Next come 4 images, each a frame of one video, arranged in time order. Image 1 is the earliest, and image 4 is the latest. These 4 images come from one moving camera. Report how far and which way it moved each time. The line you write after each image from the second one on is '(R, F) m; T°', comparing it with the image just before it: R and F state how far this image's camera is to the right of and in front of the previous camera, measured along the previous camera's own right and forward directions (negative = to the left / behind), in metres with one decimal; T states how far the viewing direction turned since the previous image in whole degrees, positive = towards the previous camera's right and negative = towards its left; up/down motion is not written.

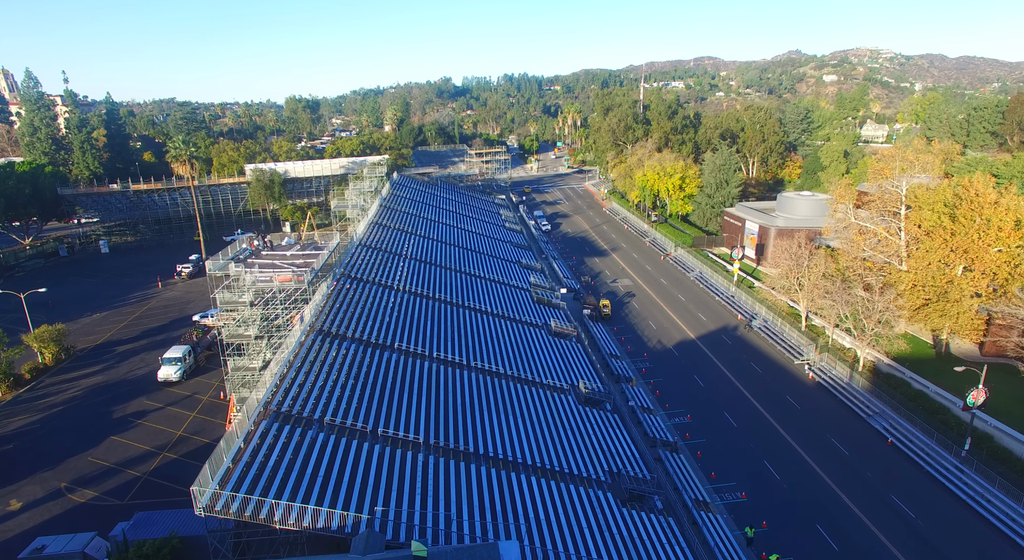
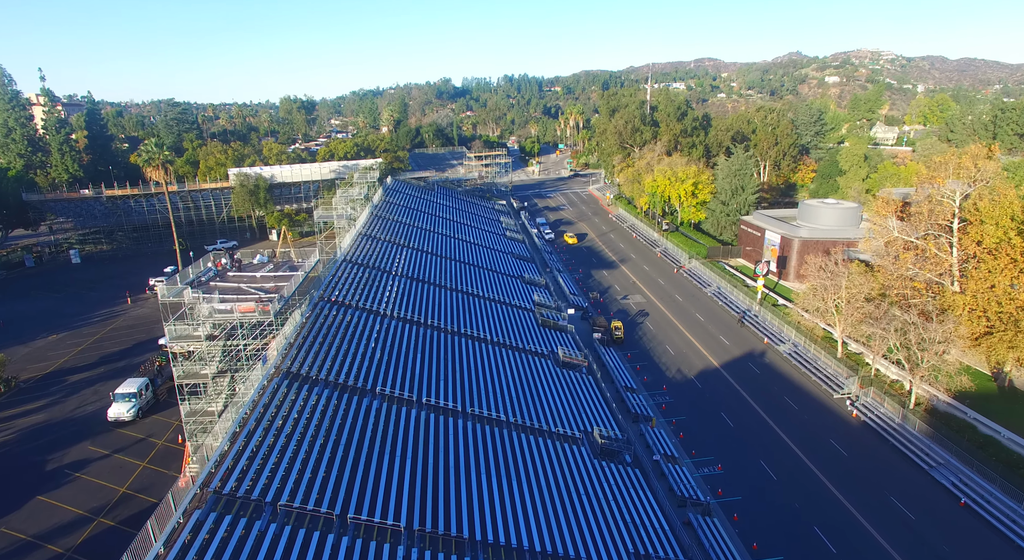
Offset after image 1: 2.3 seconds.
(-0.1, +4.6) m; 0°
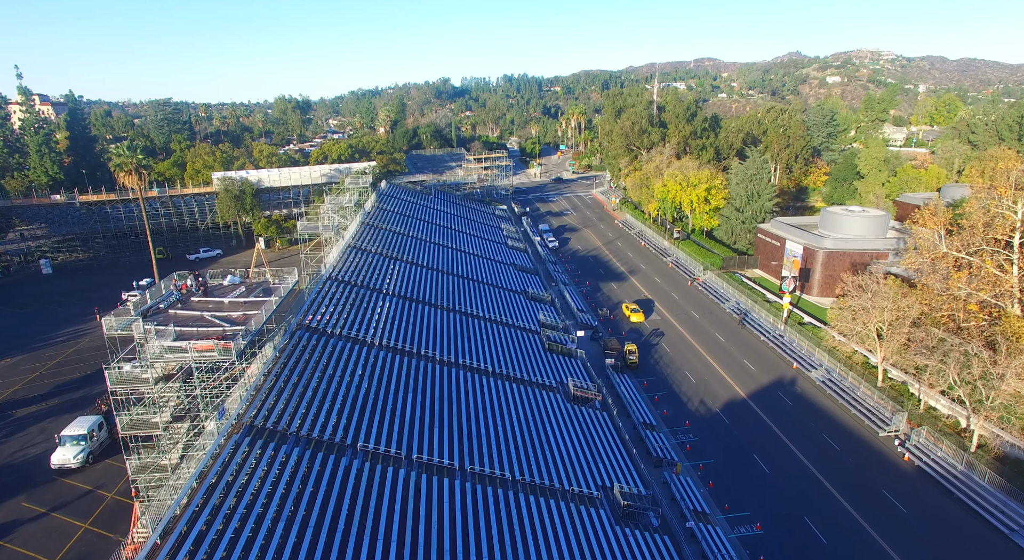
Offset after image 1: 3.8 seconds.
(-0.2, +4.0) m; 0°
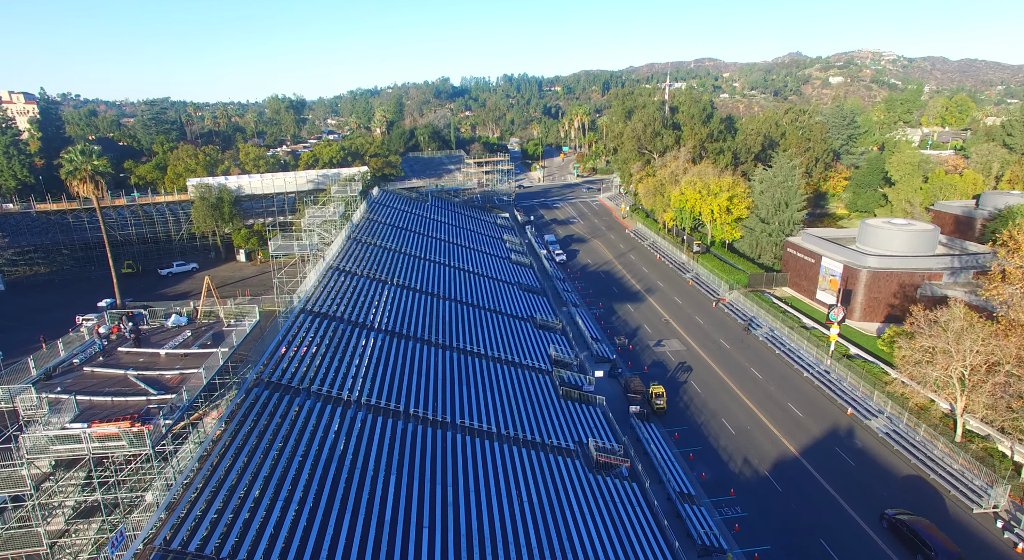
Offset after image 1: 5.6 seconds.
(-0.4, +5.6) m; 0°
